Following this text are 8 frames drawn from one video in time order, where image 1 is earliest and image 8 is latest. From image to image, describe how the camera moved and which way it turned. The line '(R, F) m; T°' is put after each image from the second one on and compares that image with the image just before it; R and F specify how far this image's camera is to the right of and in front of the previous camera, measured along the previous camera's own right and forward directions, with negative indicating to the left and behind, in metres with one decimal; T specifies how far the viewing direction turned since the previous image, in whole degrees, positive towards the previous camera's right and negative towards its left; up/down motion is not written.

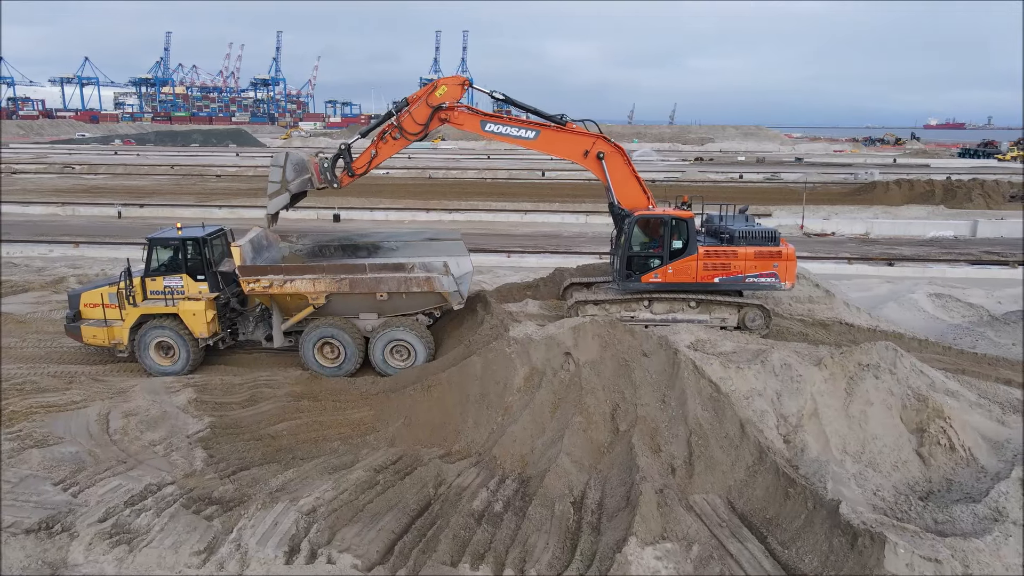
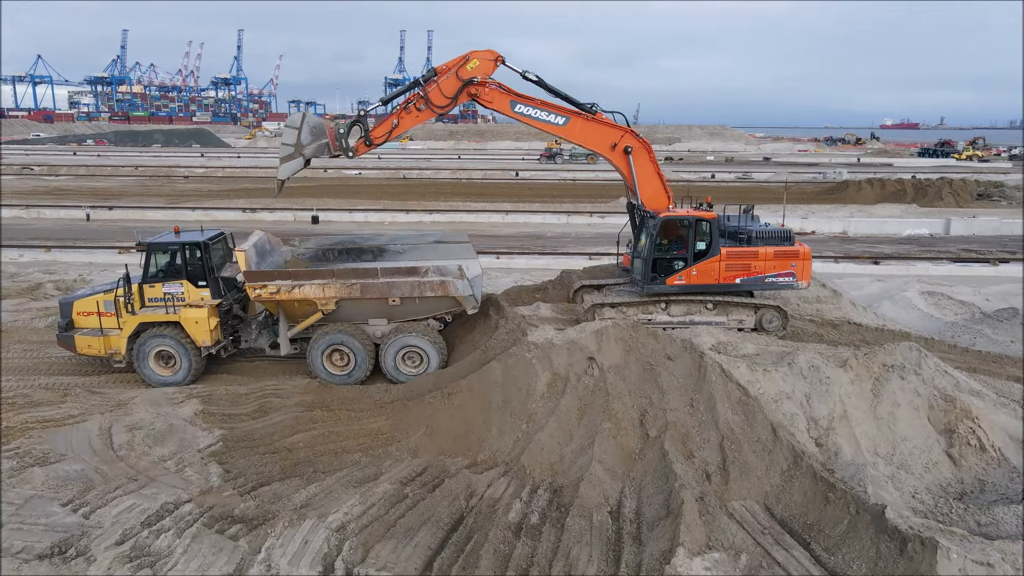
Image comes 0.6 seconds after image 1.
(-0.5, +0.2) m; +3°
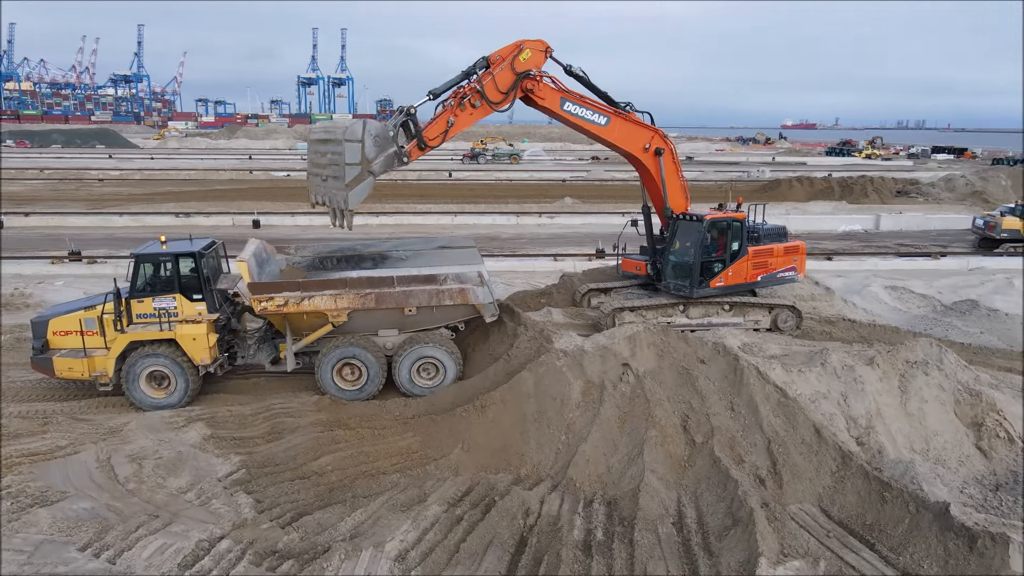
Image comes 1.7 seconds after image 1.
(-1.0, +0.3) m; +6°
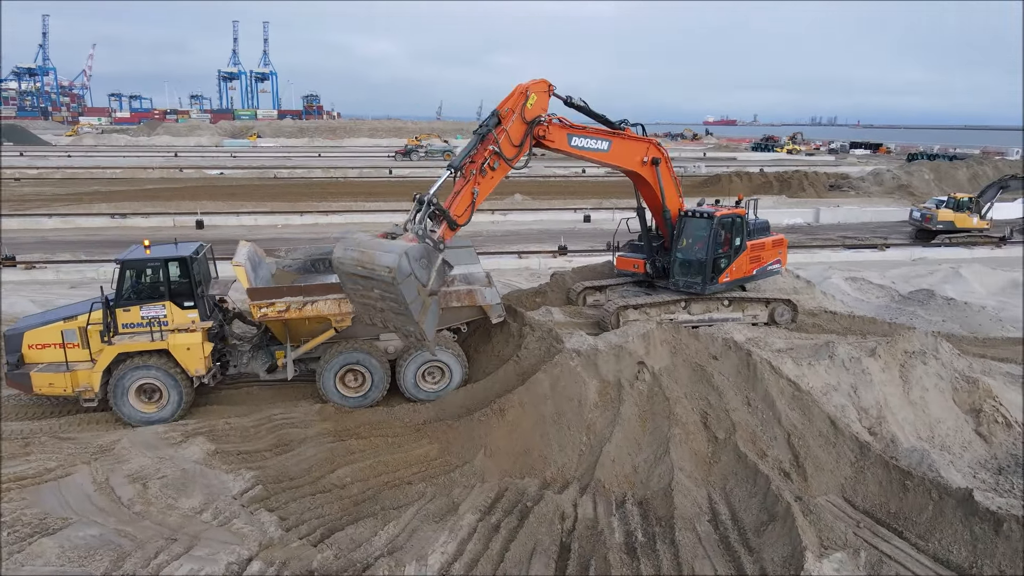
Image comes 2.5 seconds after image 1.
(-0.7, +0.2) m; +5°
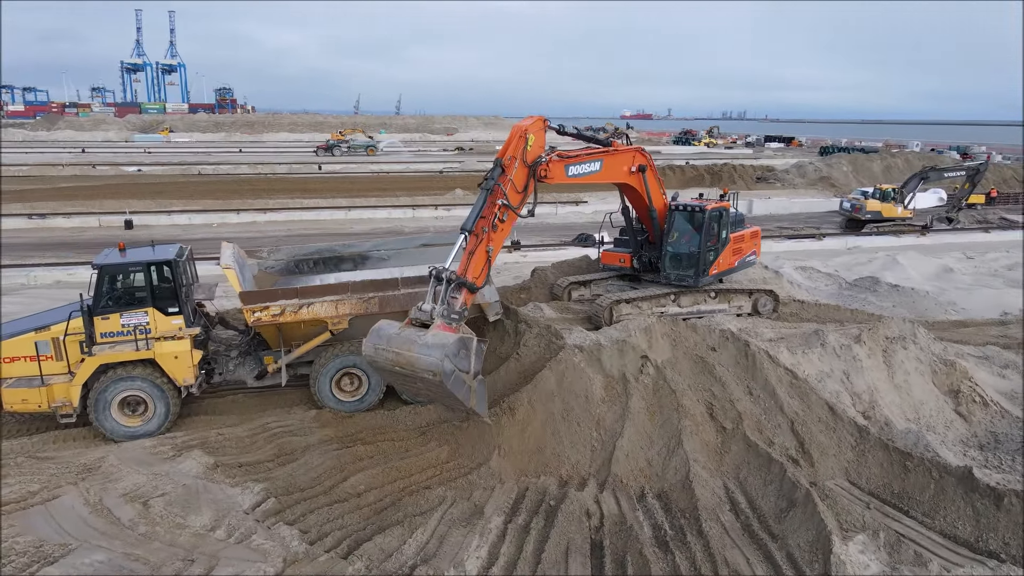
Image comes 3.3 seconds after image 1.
(-0.7, +0.1) m; +6°
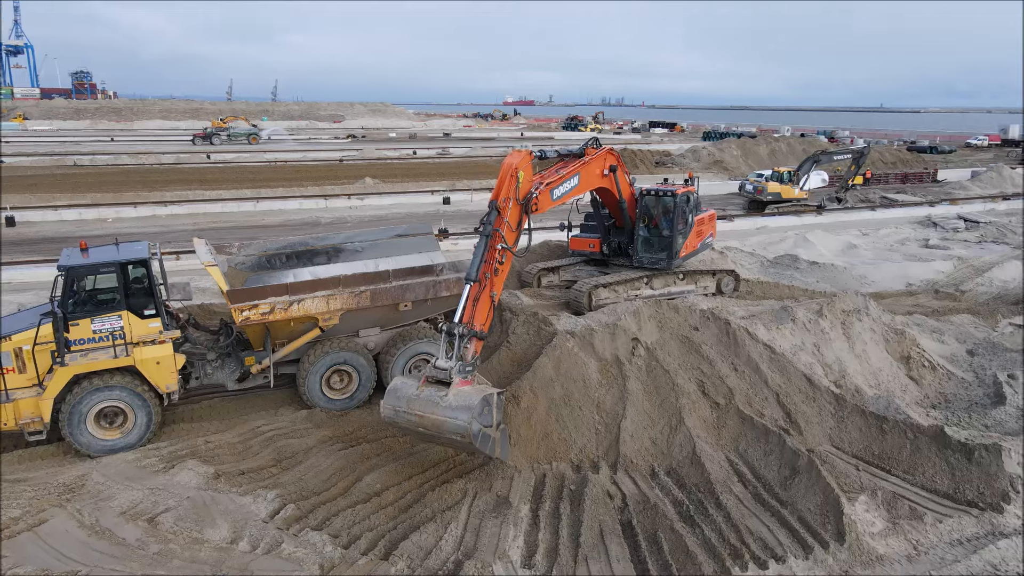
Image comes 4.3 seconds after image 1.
(-1.0, +0.1) m; +8°
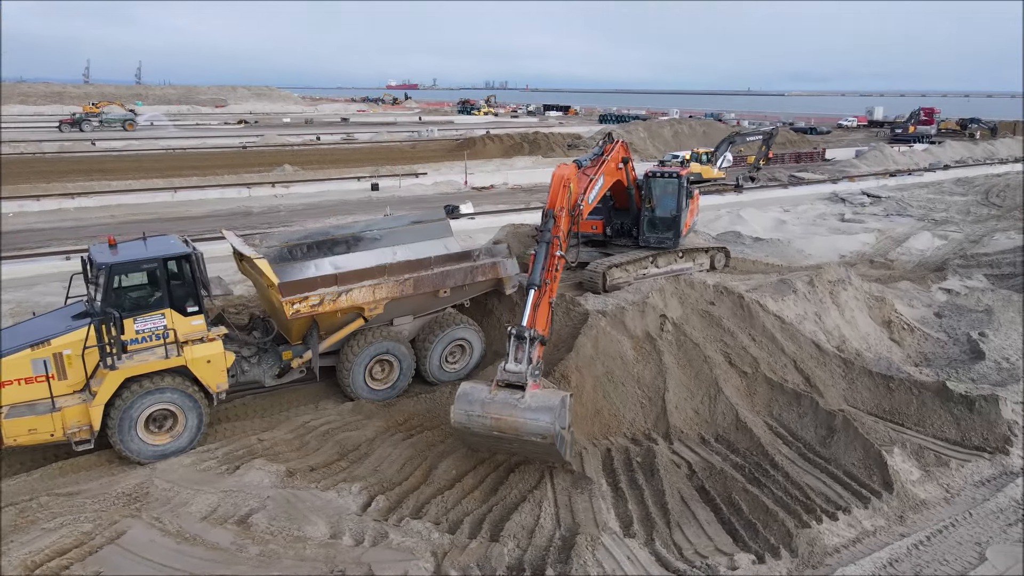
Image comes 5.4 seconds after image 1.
(-1.4, 0.0) m; +8°
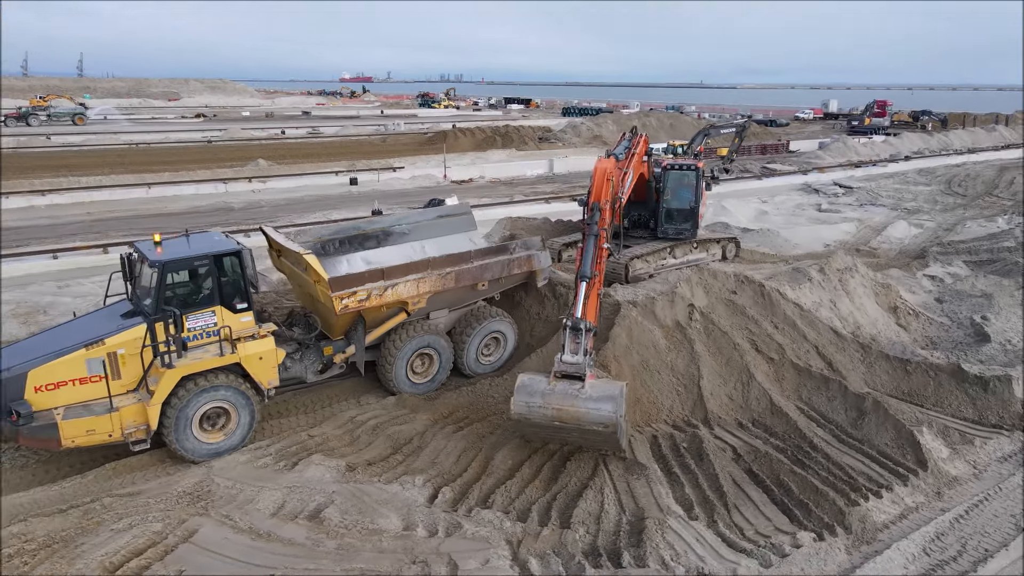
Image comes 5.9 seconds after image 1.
(-0.7, -0.1) m; +3°
